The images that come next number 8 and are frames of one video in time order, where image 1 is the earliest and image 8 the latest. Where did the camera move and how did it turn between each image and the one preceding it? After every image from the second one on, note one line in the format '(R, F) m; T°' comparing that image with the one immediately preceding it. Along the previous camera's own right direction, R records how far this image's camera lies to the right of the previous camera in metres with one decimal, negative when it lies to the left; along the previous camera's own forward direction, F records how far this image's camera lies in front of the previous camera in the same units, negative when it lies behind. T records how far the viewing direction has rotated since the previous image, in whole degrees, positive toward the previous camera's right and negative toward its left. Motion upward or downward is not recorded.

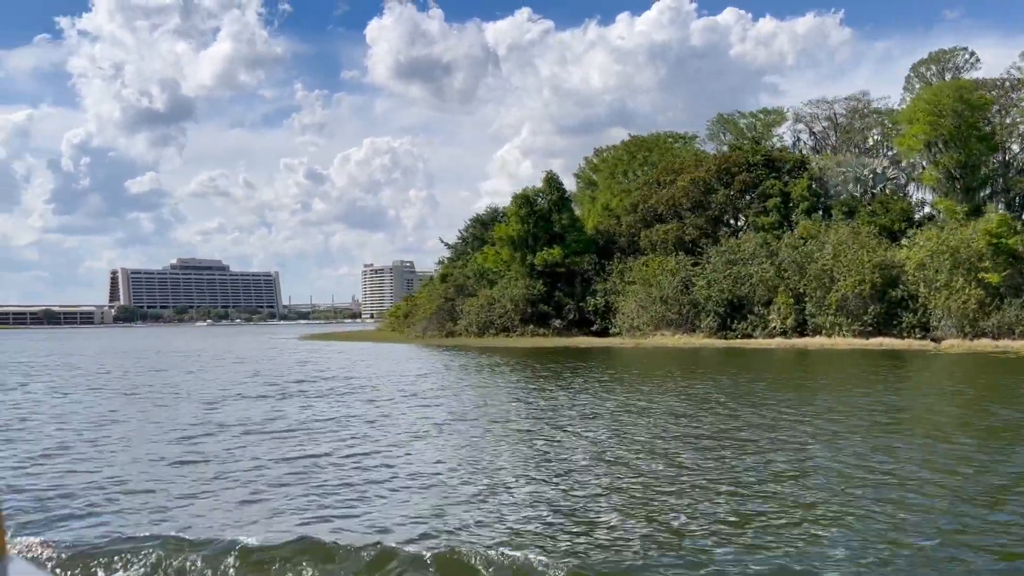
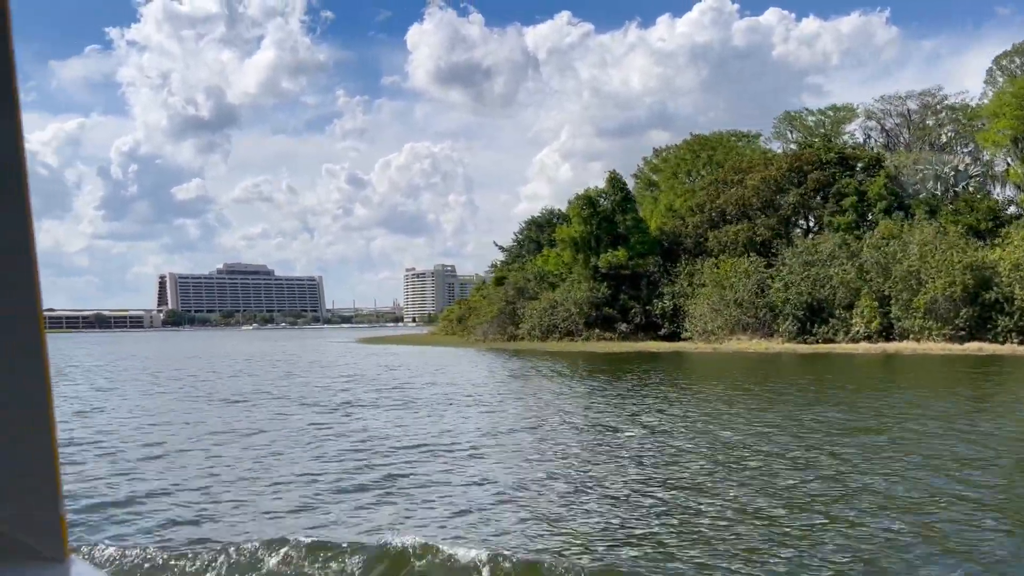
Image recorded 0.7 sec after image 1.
(-1.1, +0.7) m; -3°
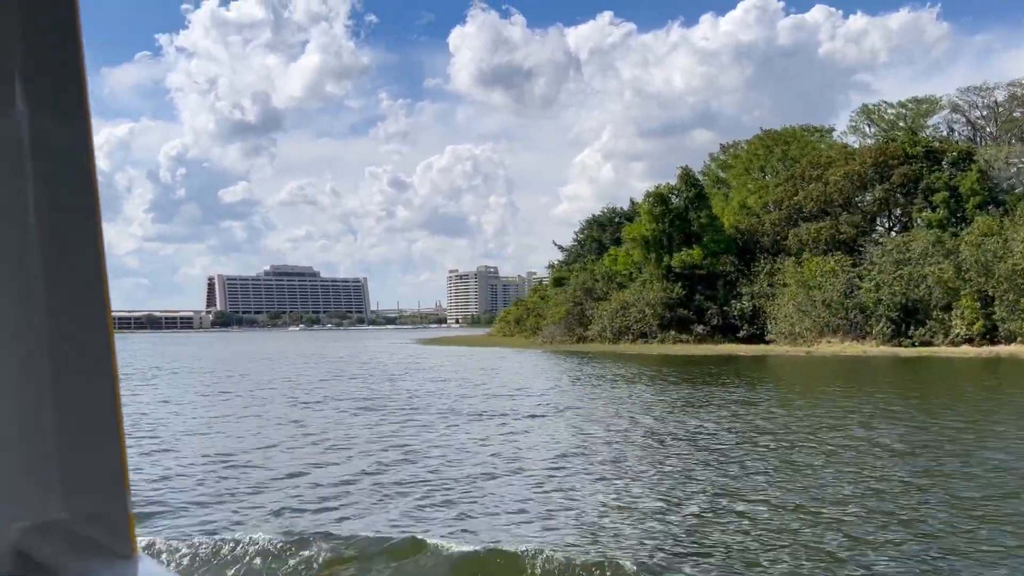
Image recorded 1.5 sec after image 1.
(-1.2, +0.8) m; -3°
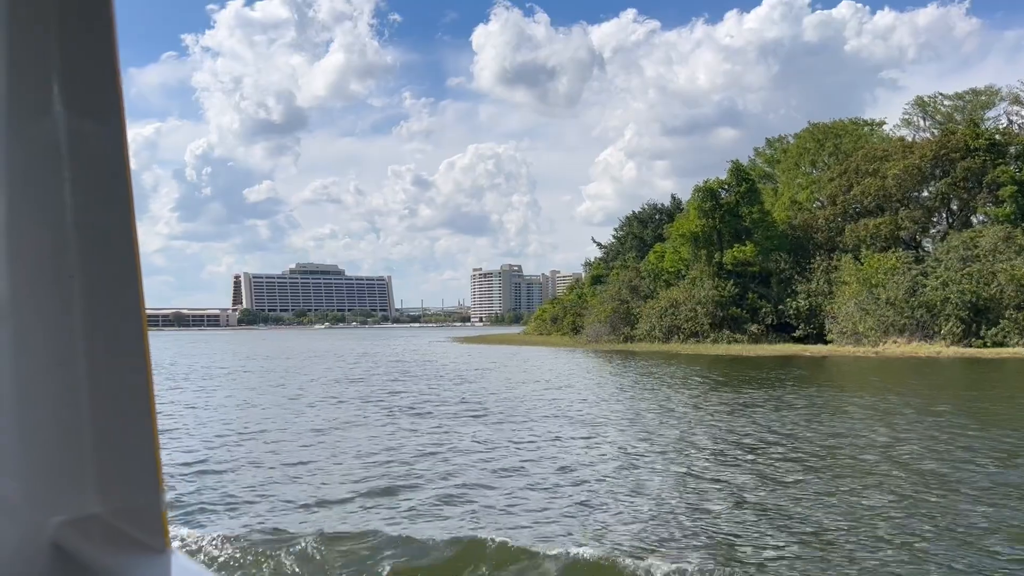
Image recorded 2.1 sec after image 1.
(-1.0, +0.7) m; -2°
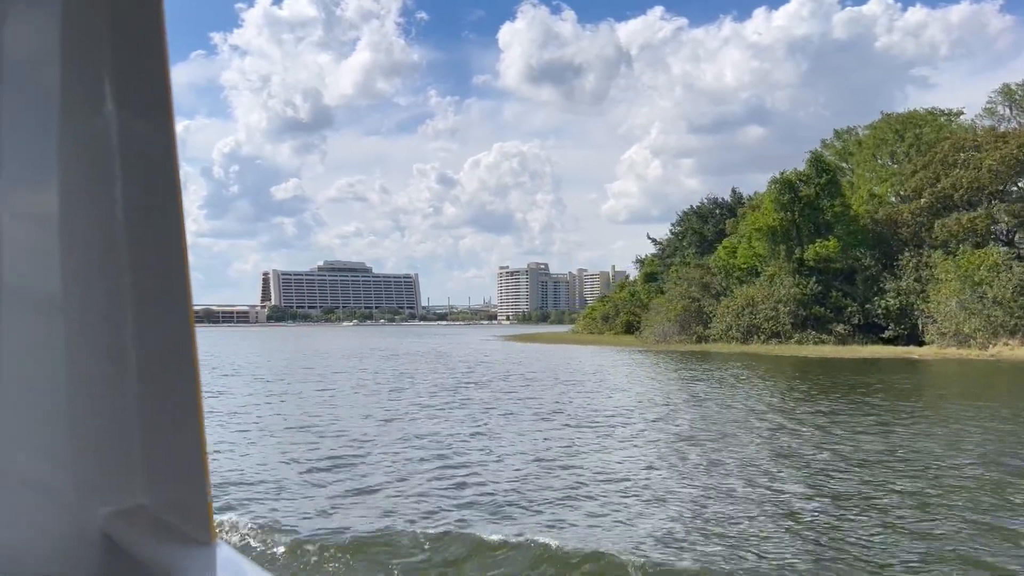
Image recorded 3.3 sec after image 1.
(-1.7, +1.3) m; -2°
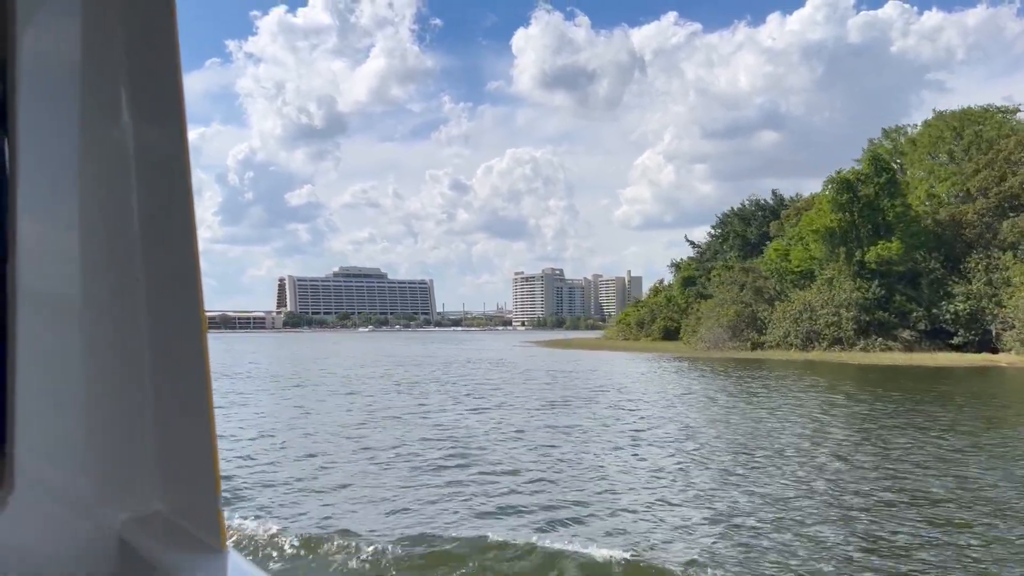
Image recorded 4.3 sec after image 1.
(-1.2, +1.1) m; -1°
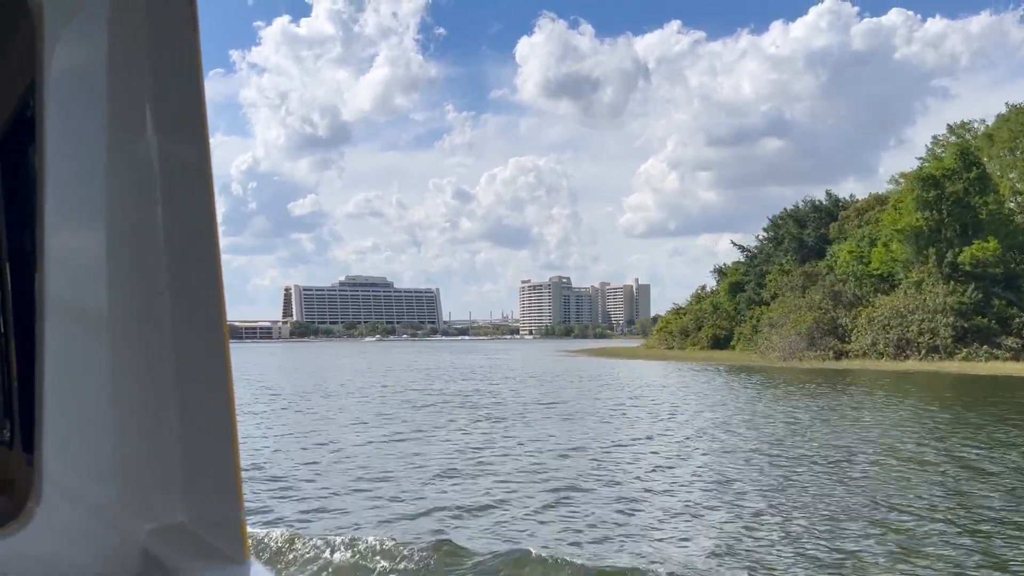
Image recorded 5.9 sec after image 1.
(-2.0, +2.1) m; 0°
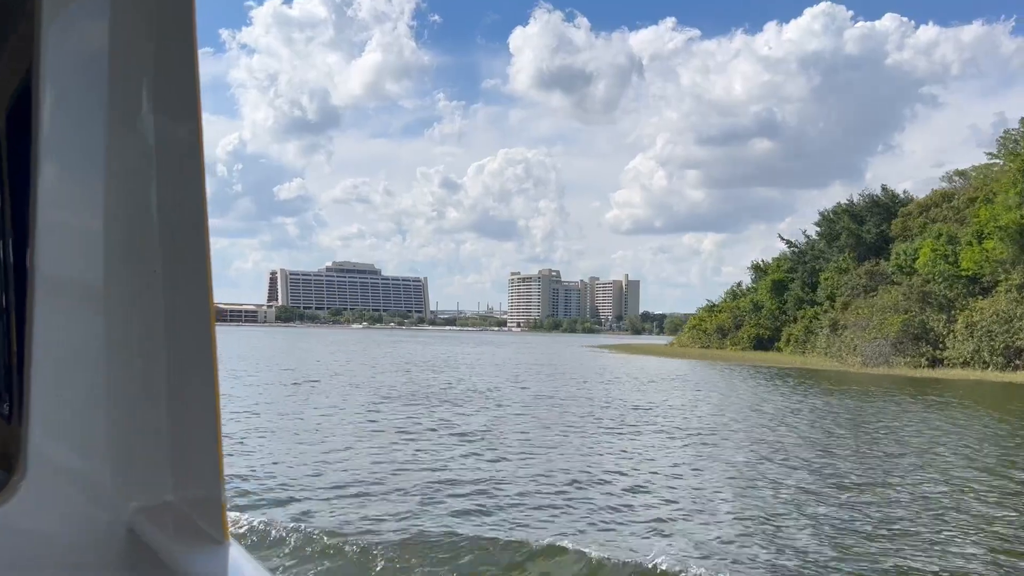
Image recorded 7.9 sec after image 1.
(-2.4, +2.7) m; +1°
